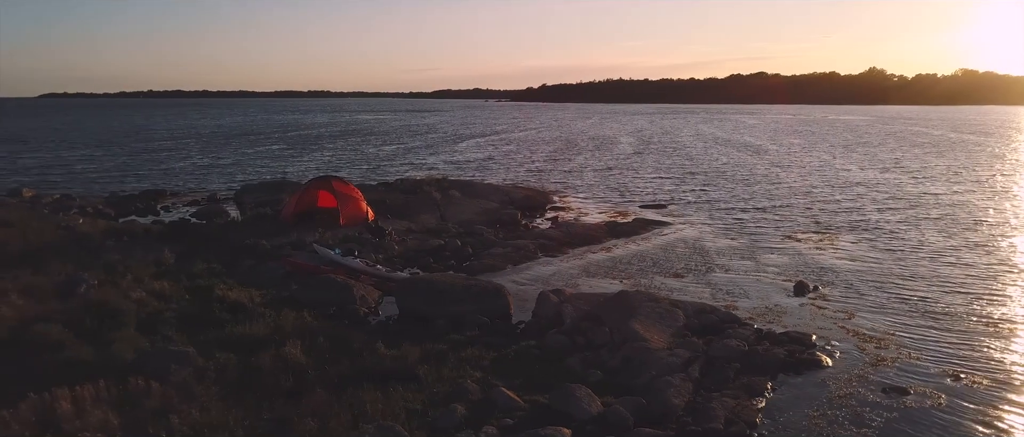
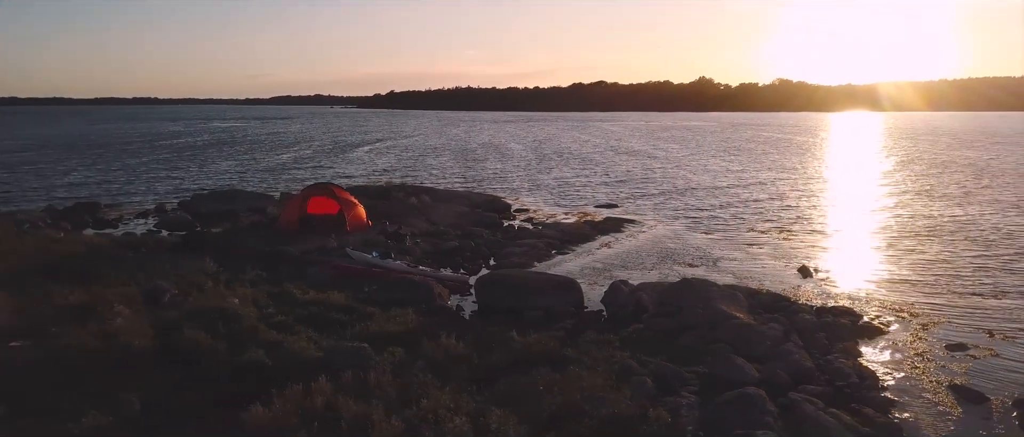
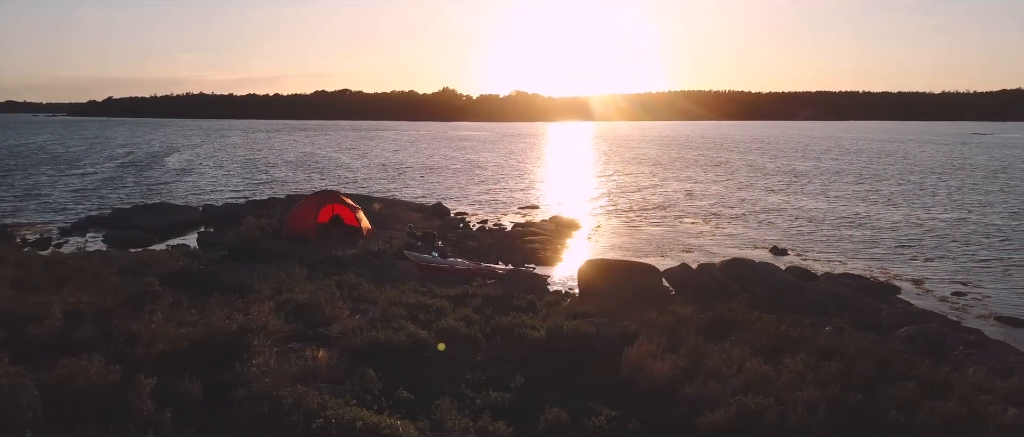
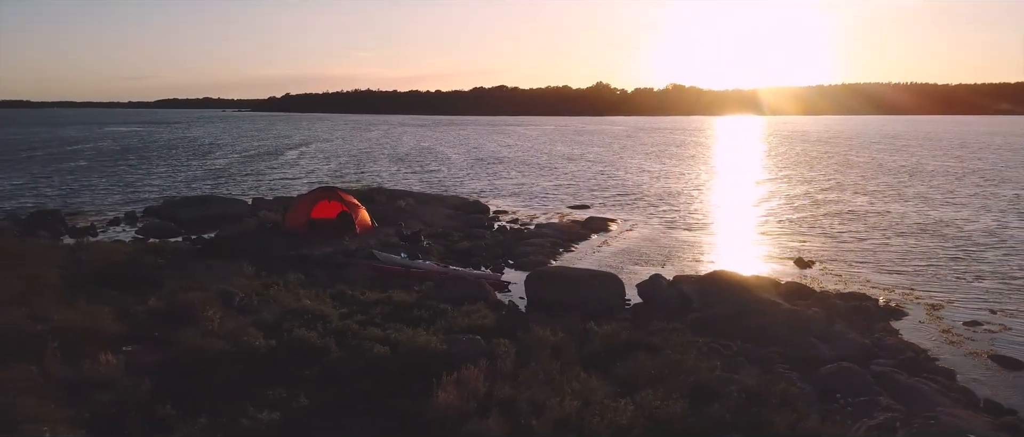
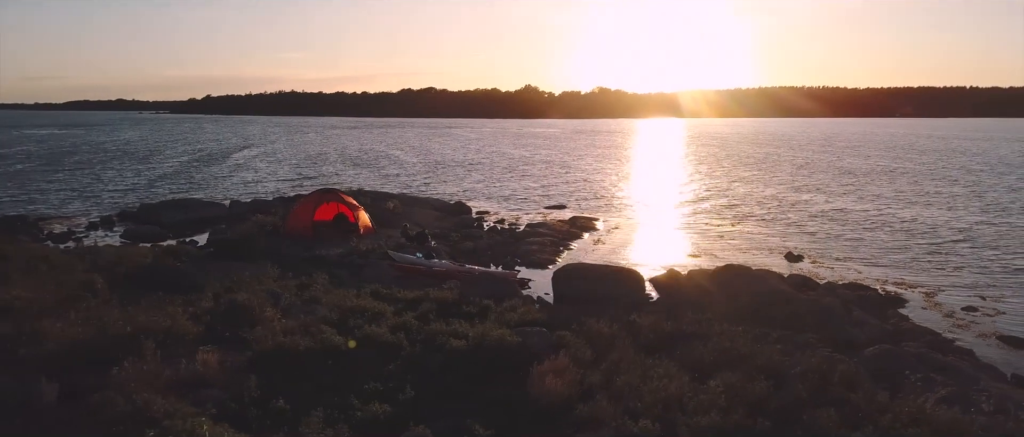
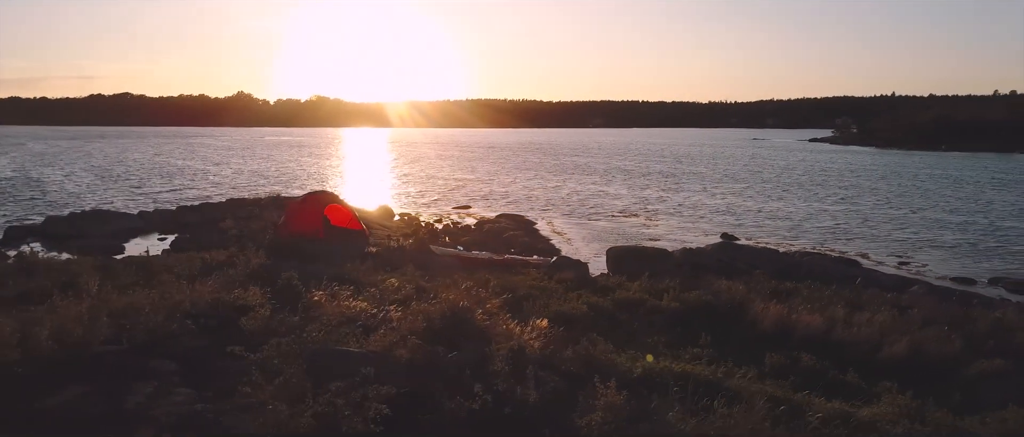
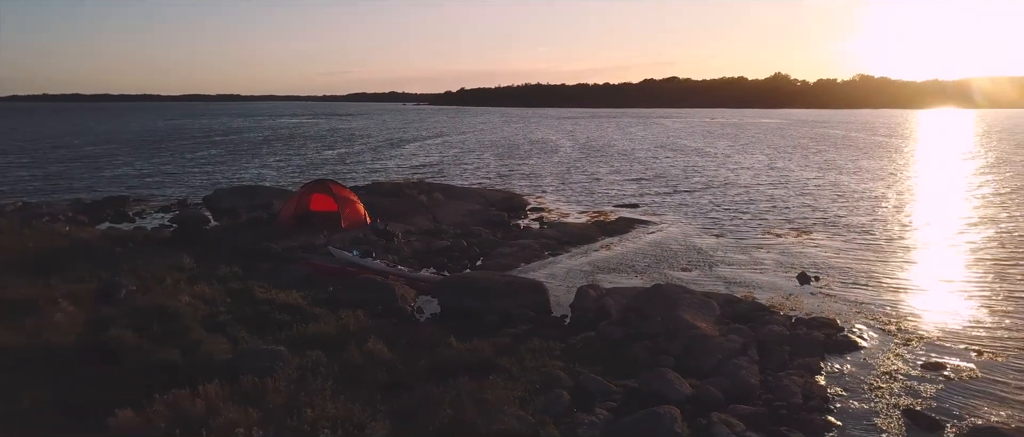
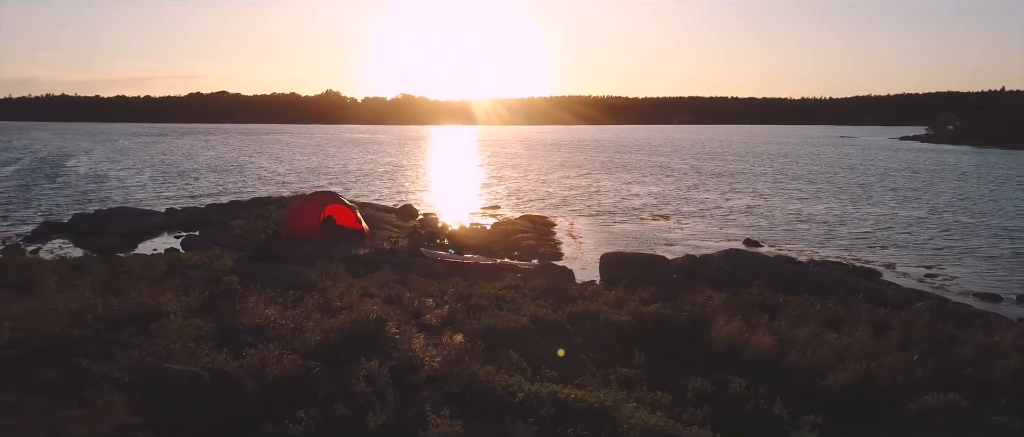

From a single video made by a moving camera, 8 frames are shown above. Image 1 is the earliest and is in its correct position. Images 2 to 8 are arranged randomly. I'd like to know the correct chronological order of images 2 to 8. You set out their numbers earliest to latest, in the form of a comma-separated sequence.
7, 2, 4, 5, 3, 8, 6
